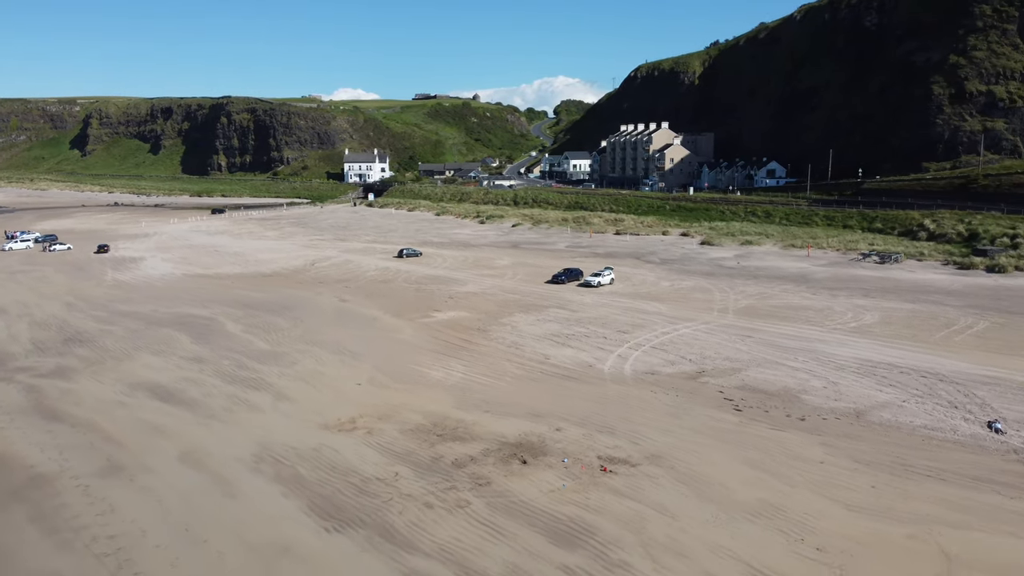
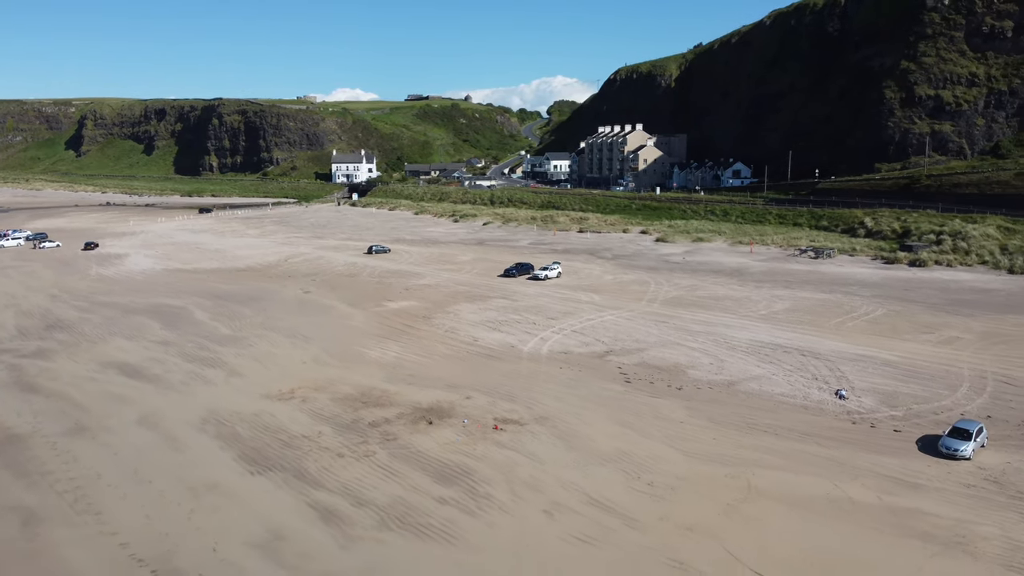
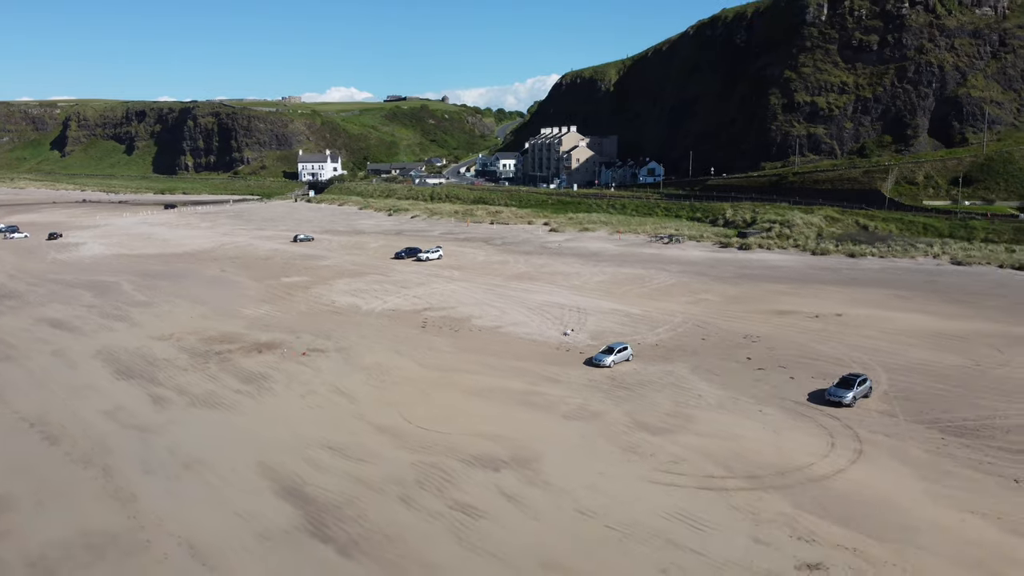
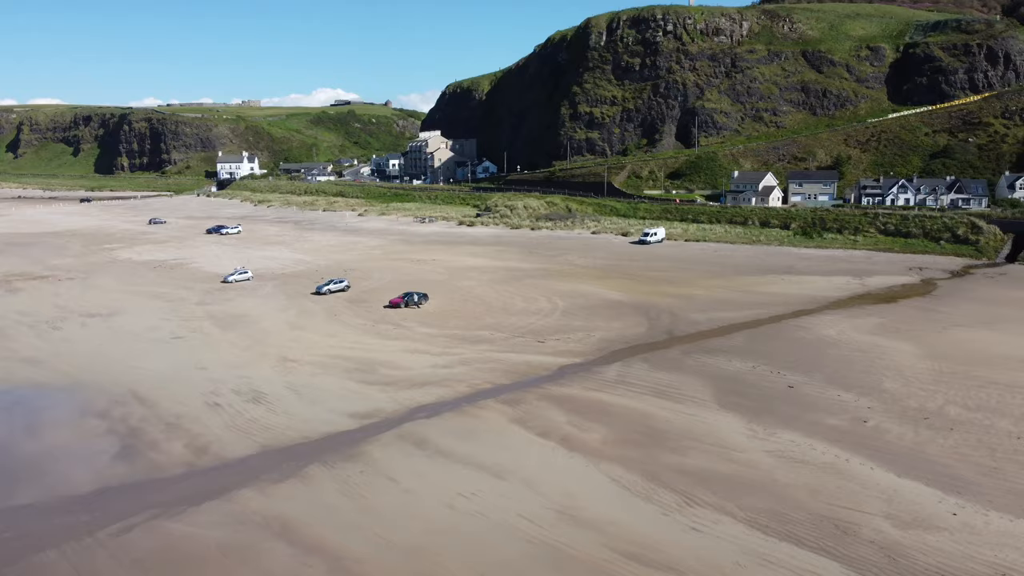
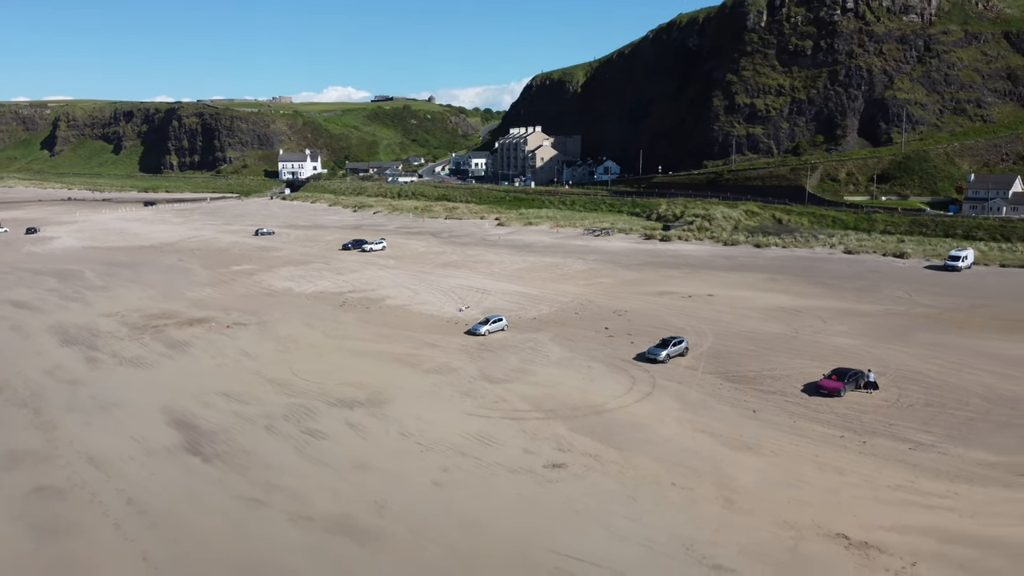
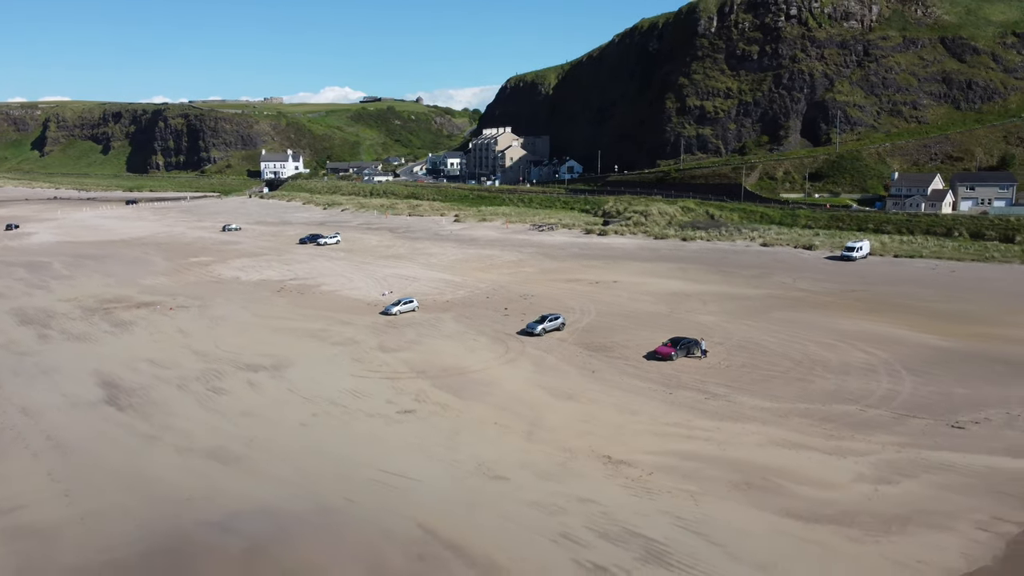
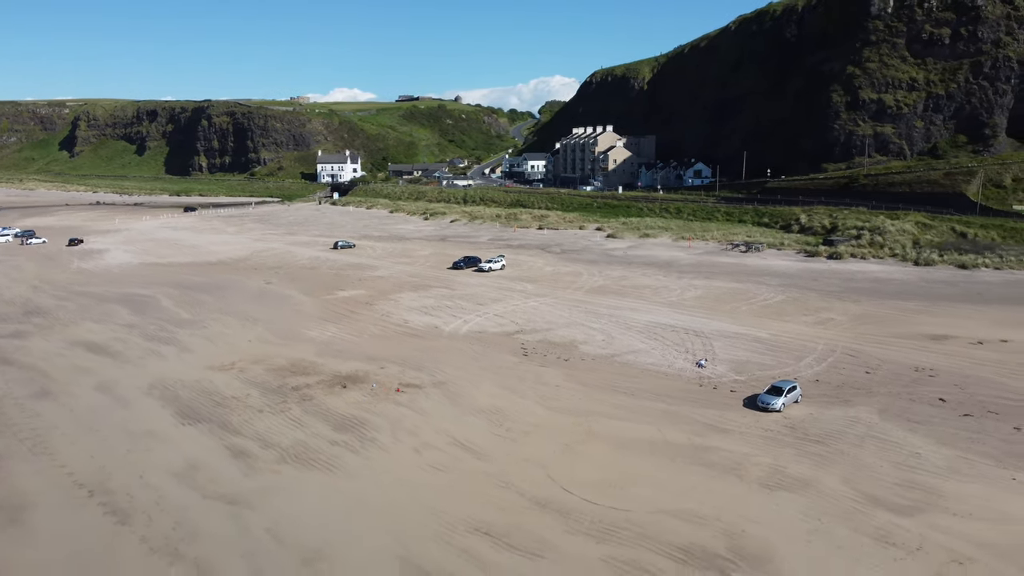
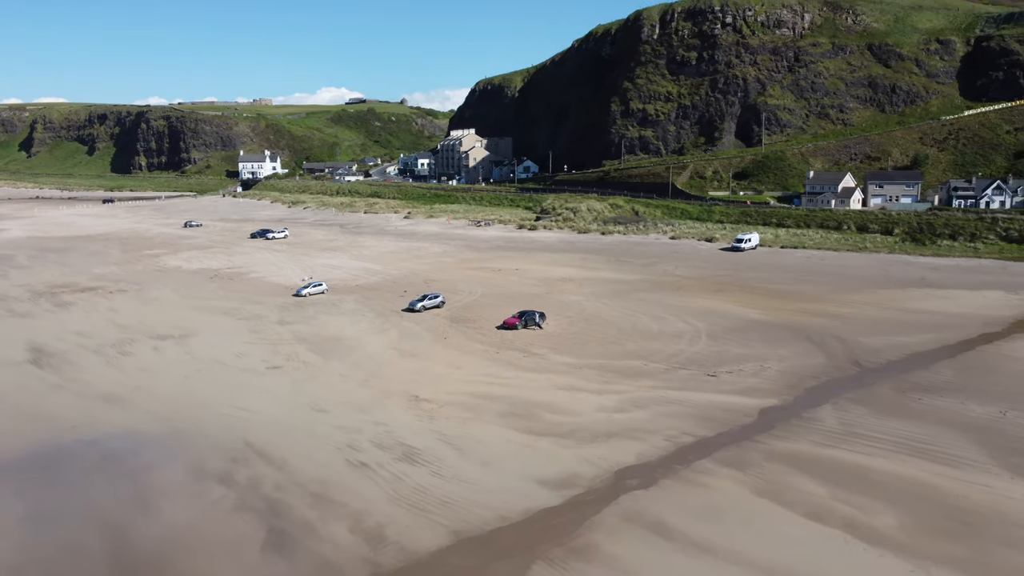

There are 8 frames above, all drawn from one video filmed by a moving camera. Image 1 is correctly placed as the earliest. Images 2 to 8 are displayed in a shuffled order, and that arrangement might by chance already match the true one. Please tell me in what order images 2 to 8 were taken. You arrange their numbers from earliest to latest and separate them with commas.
2, 7, 3, 5, 6, 8, 4
